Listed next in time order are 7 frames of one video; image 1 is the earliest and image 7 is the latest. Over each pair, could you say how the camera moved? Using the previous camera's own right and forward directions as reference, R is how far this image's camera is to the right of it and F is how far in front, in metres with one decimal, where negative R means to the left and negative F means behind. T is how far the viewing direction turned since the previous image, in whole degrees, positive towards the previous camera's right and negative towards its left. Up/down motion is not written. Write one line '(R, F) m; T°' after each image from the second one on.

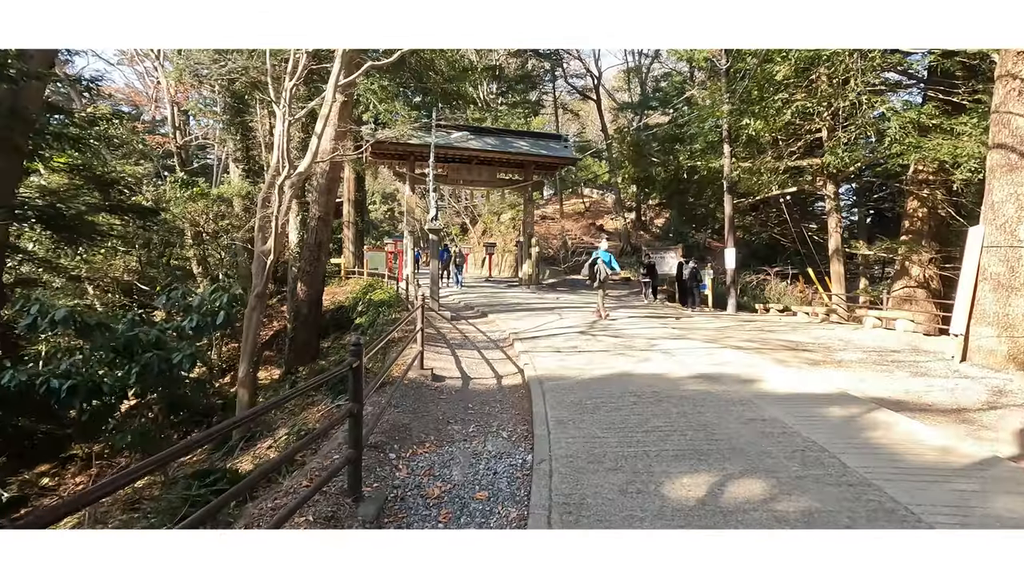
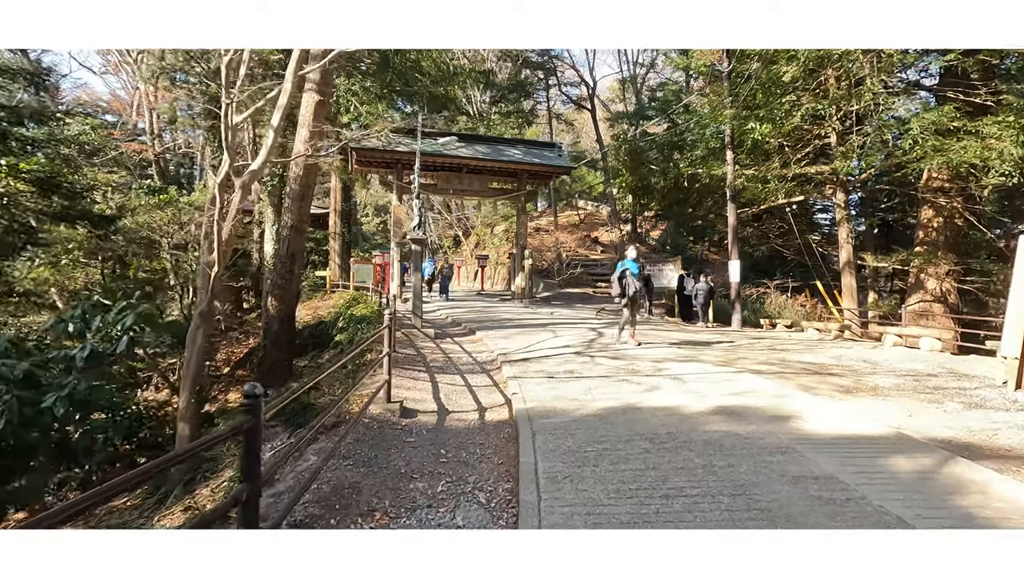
(+0.1, +0.8) m; +1°
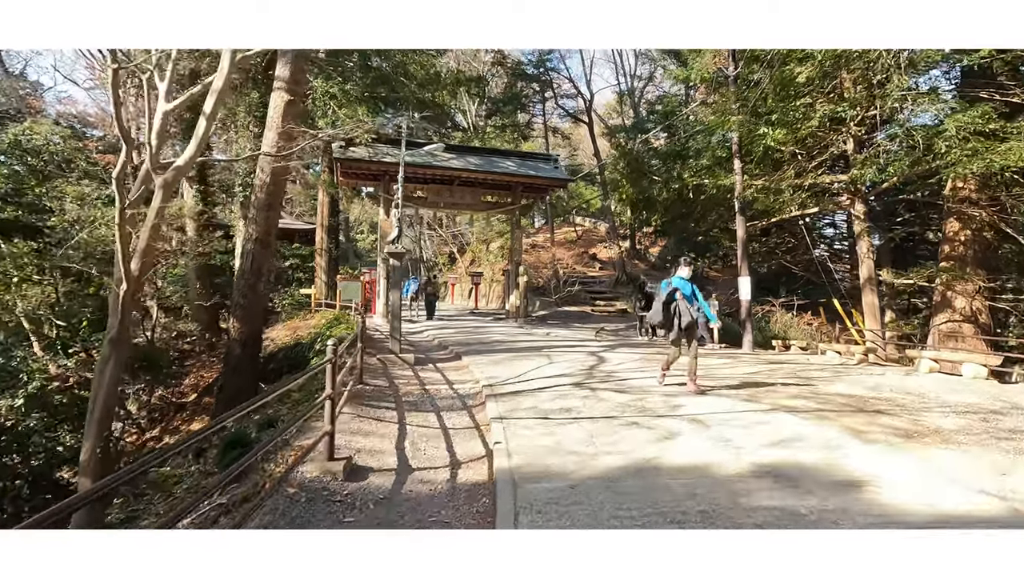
(+0.1, +0.9) m; 0°
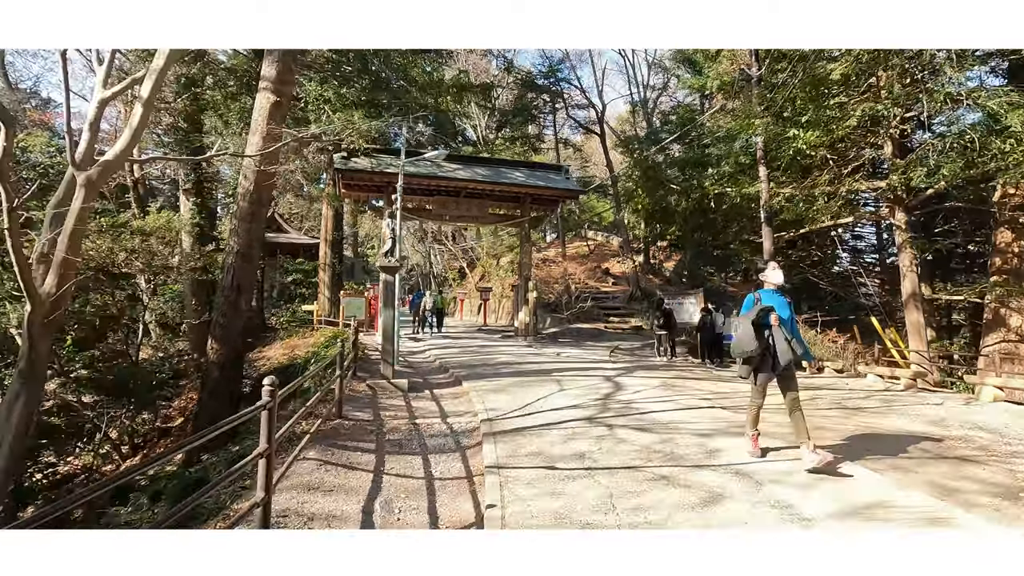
(+0.1, +0.8) m; -1°
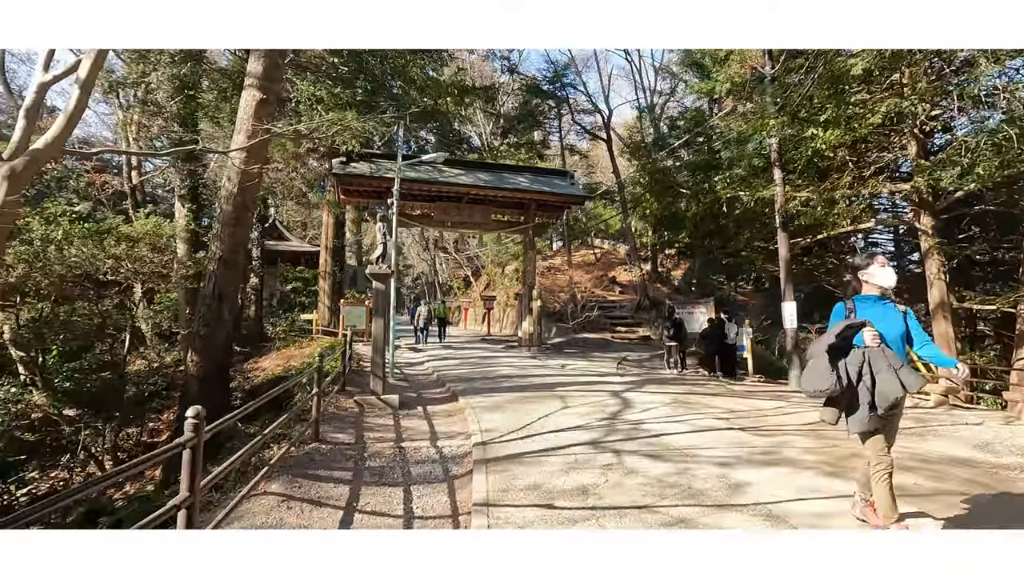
(+0.1, +0.5) m; -1°
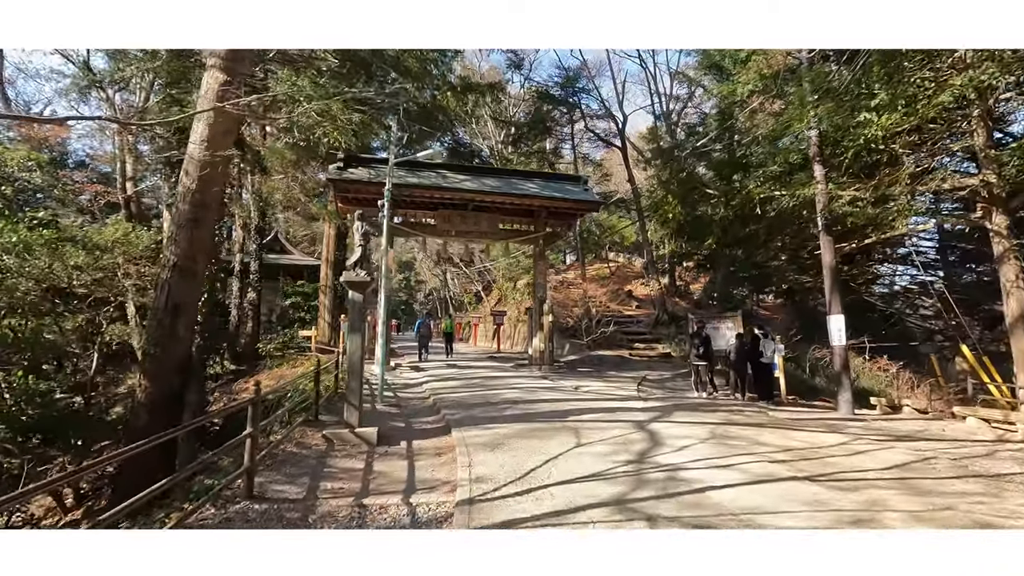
(+0.1, +1.1) m; -1°
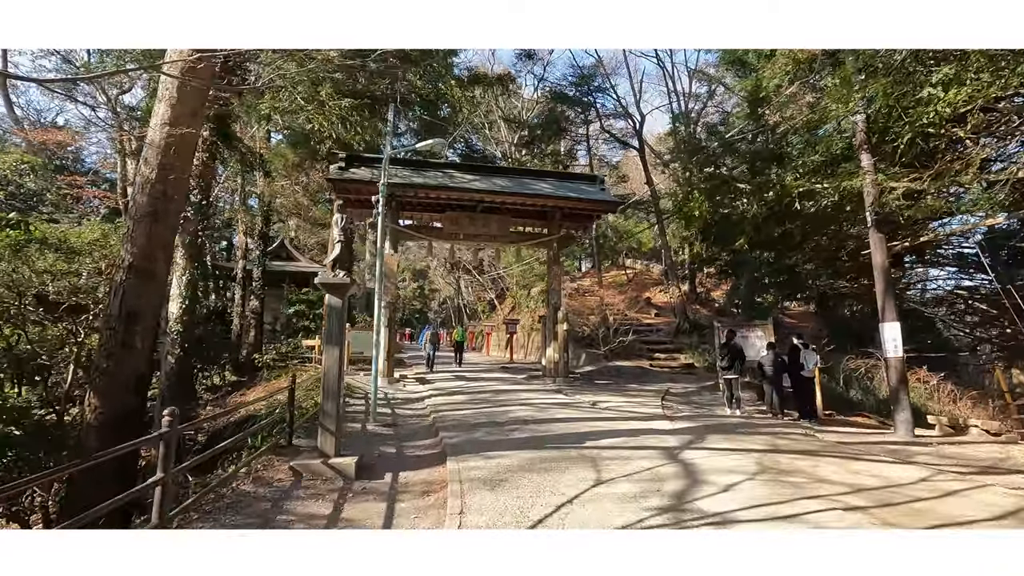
(+0.1, +0.9) m; -2°
